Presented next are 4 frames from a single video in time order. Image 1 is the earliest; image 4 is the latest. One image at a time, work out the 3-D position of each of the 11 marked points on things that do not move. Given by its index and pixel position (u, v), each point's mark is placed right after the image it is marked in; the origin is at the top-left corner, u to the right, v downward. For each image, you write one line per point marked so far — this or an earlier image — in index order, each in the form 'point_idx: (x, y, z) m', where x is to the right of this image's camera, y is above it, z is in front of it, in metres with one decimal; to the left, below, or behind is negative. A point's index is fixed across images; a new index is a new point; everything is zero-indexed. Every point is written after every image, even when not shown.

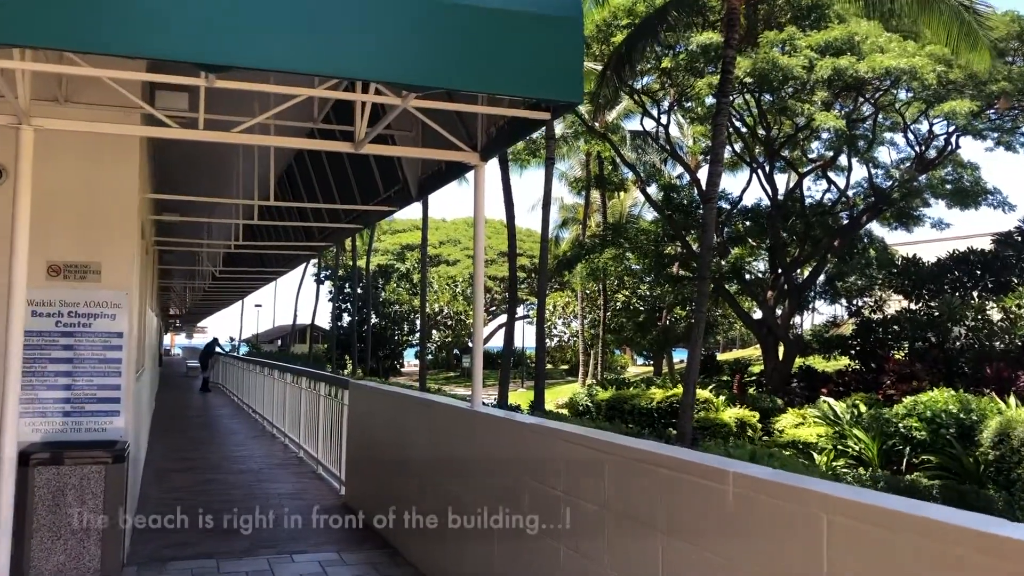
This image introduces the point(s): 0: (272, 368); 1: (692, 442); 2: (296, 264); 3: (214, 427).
0: (-2.9, -1.0, +11.3) m
1: (+1.9, -1.6, +9.9) m
2: (-3.1, +0.5, +13.7) m
3: (-3.9, -1.8, +12.4) m
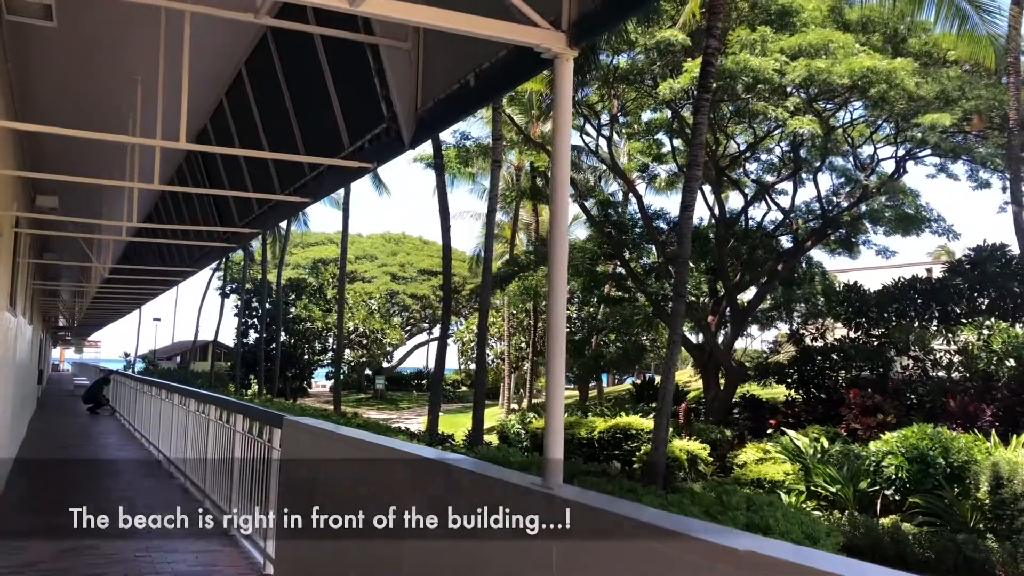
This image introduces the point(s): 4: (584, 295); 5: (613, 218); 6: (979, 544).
0: (-3.5, -1.0, +9.6) m
1: (+1.4, -1.7, +8.7) m
2: (-3.9, +0.3, +12.0) m
3: (-4.6, -1.8, +10.5) m
4: (+1.5, -0.1, +19.6) m
5: (+2.1, +1.4, +19.1) m
6: (+4.2, -2.3, +8.6) m
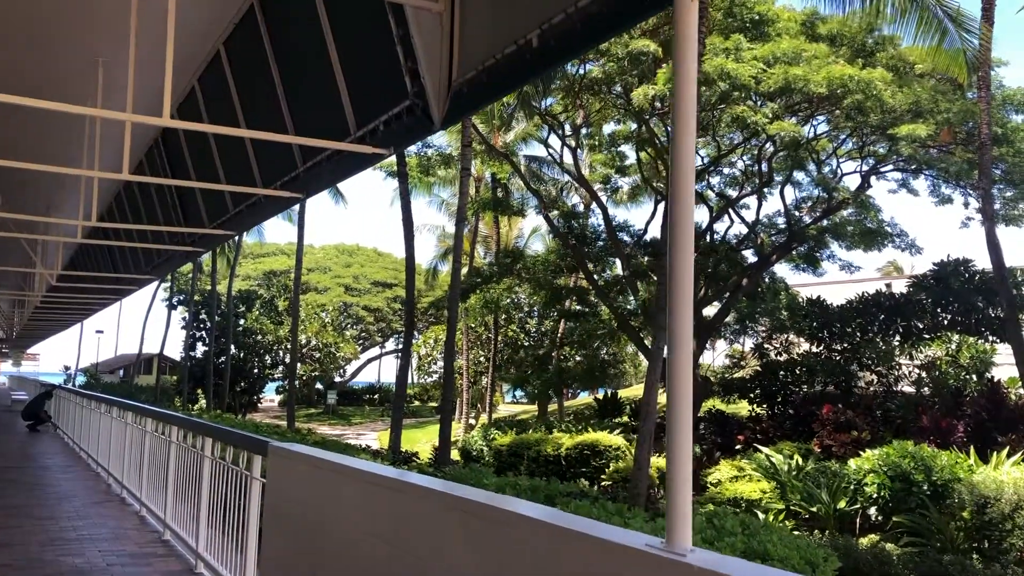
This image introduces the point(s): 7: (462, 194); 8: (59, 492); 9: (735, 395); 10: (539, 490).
0: (-3.8, -1.1, +9.0) m
1: (+1.2, -1.8, +8.3) m
2: (-4.3, +0.2, +11.4) m
3: (-5.0, -1.9, +9.8) m
4: (+0.7, -0.4, +19.2) m
5: (+1.3, +1.1, +18.8) m
6: (+4.0, -2.4, +8.3) m
7: (-0.8, +1.4, +14.7) m
8: (-3.9, -1.8, +8.2) m
9: (+4.4, -2.1, +18.6) m
10: (+0.2, -1.7, +8.0) m
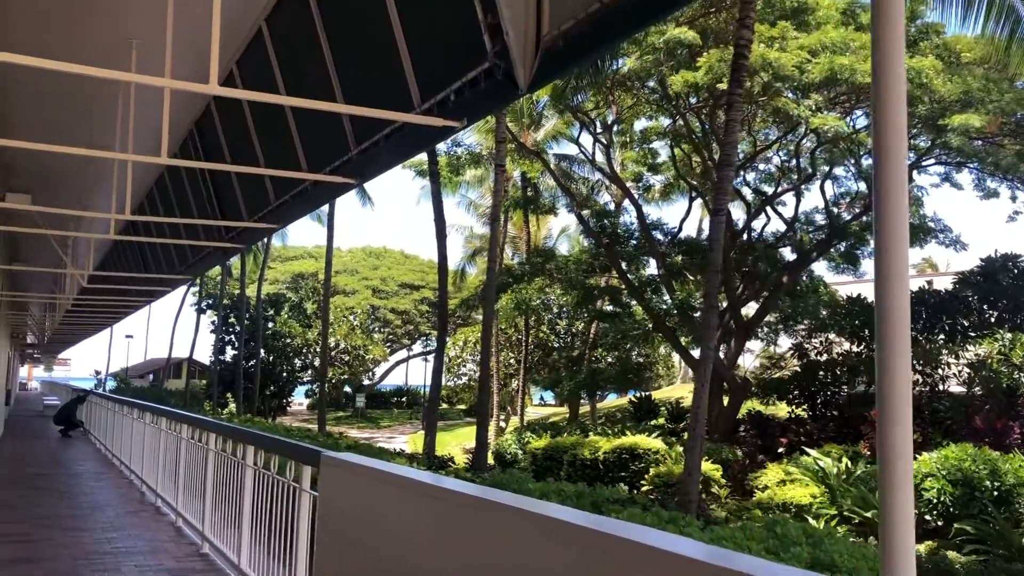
0: (-3.4, -1.1, +8.7) m
1: (+1.6, -1.8, +7.9) m
2: (-3.8, +0.2, +11.2) m
3: (-4.5, -2.0, +9.6) m
4: (+1.4, -0.4, +18.9) m
5: (+1.9, +1.1, +18.5) m
6: (+4.4, -2.4, +7.9) m
7: (-0.3, +1.4, +14.4) m
8: (-3.6, -1.8, +8.0) m
9: (+5.1, -2.1, +18.2) m
10: (+0.6, -1.7, +7.6) m
